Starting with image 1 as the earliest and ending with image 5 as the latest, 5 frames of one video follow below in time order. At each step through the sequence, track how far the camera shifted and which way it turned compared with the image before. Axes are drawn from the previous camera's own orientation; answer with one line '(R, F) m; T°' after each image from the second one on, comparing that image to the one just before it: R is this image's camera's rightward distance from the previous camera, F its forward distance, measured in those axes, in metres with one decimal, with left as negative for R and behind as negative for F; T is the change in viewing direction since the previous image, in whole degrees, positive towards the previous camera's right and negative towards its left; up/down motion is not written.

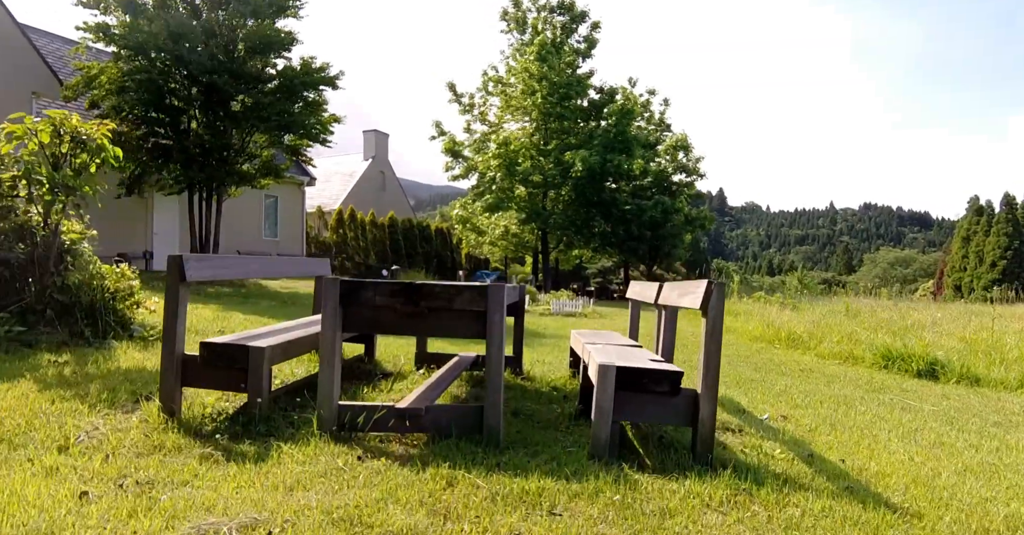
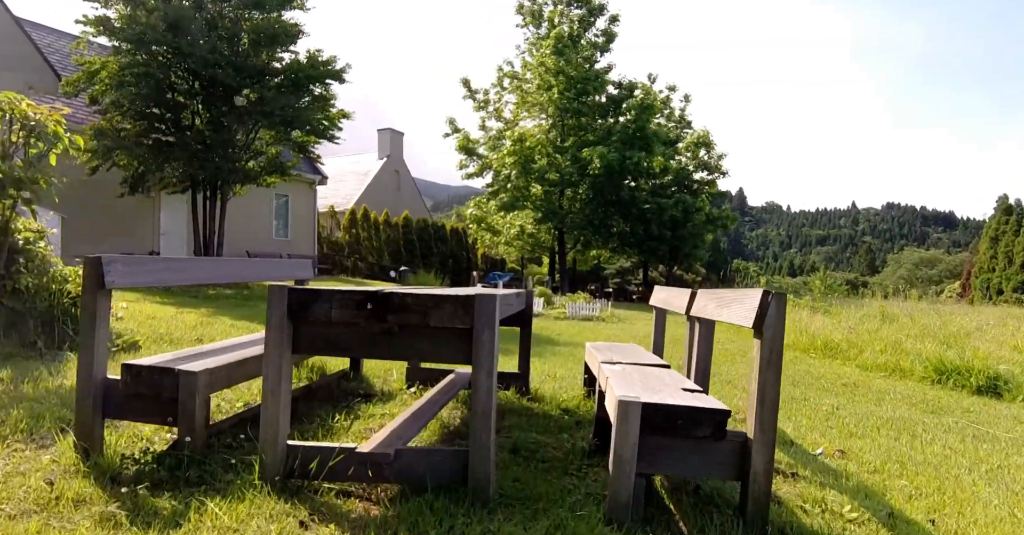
(+0.1, +0.7) m; -1°
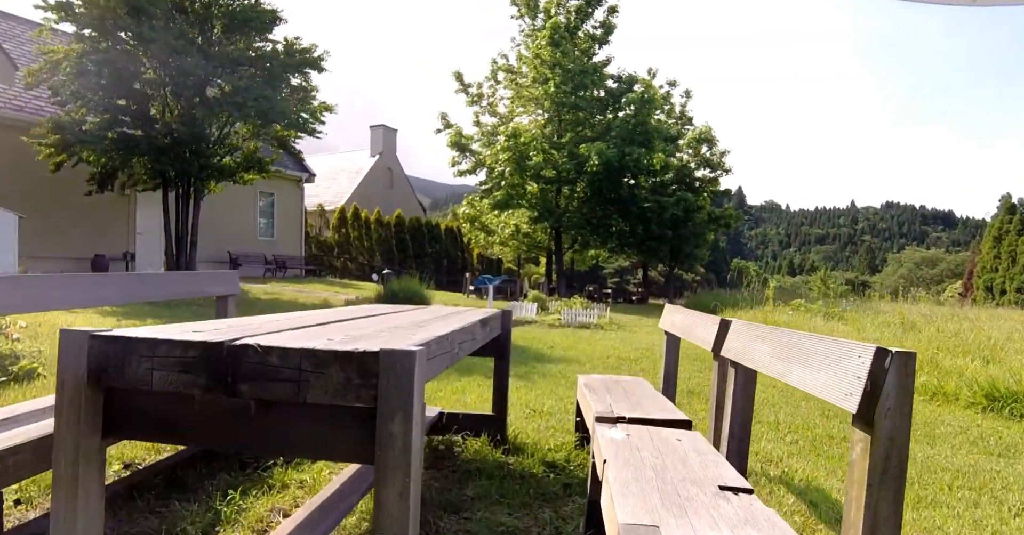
(+0.1, +0.9) m; 0°
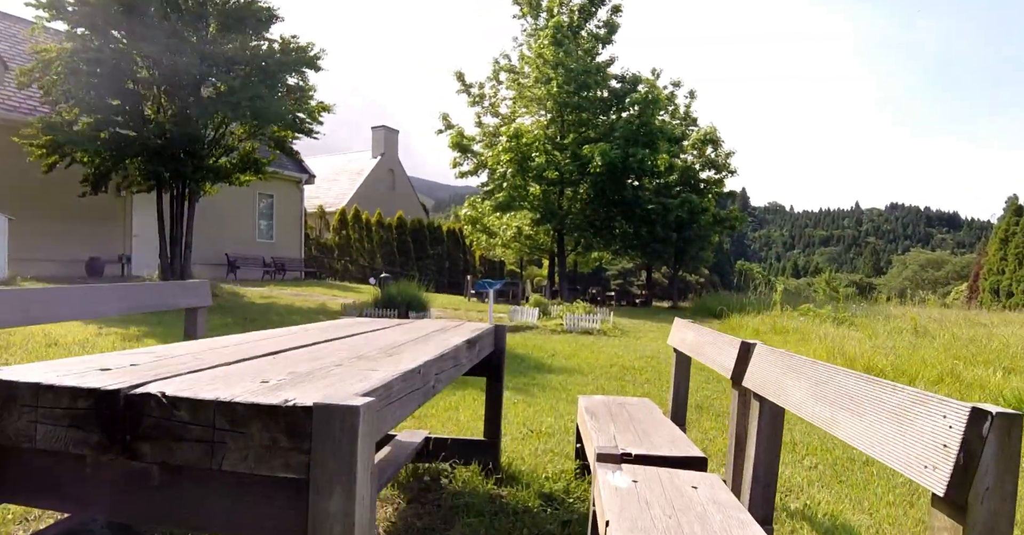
(0.0, +0.3) m; 0°
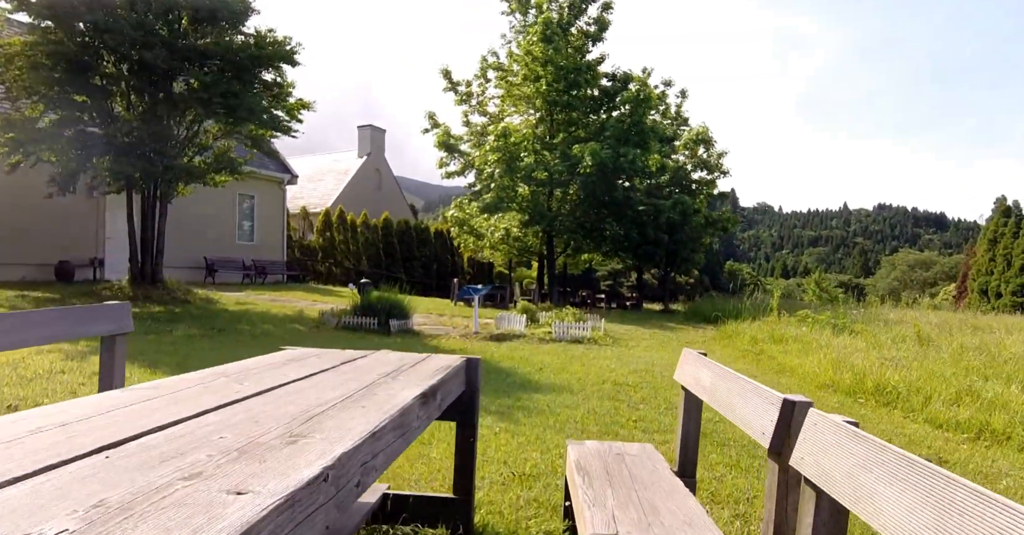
(+0.1, +0.5) m; +1°
